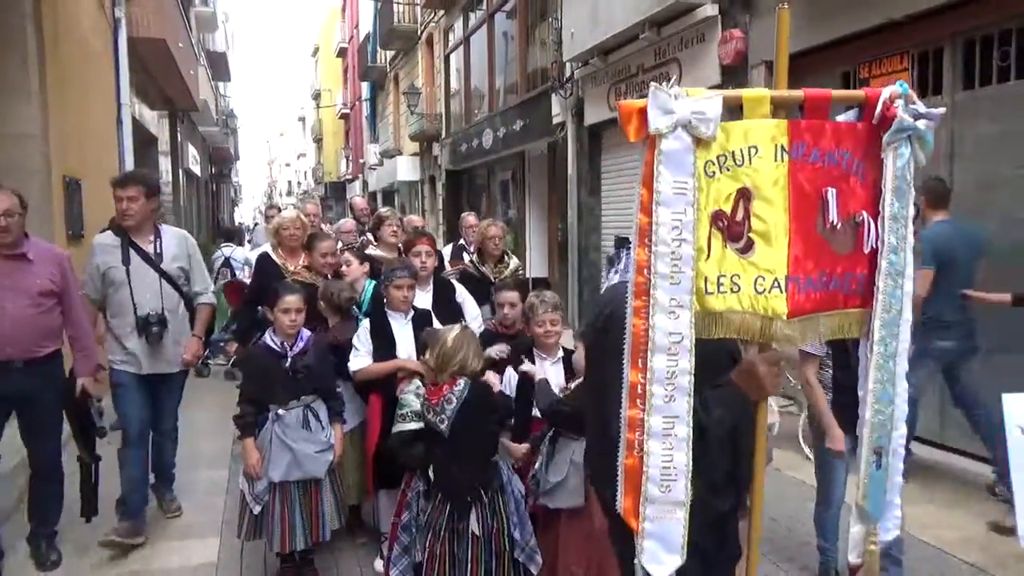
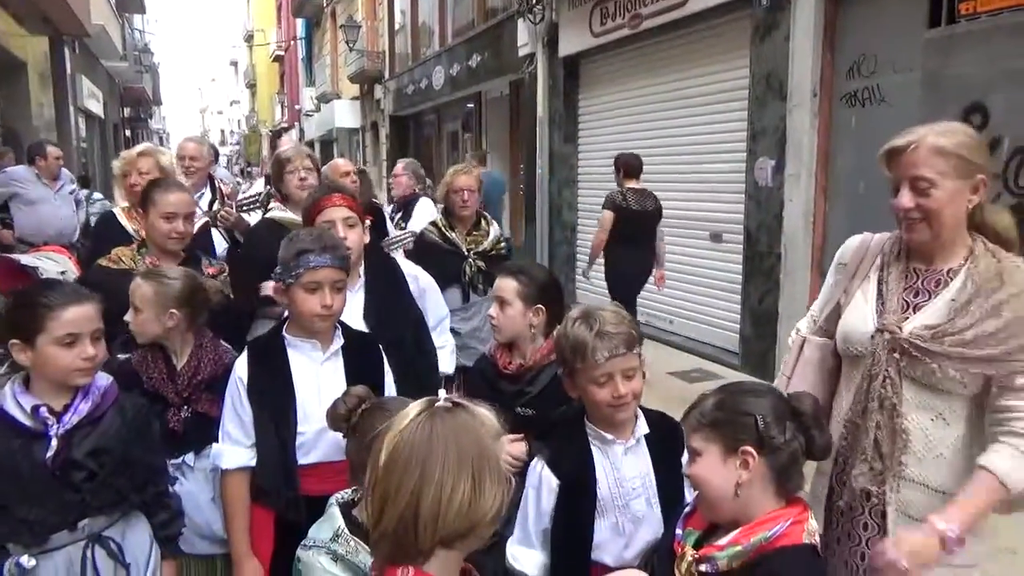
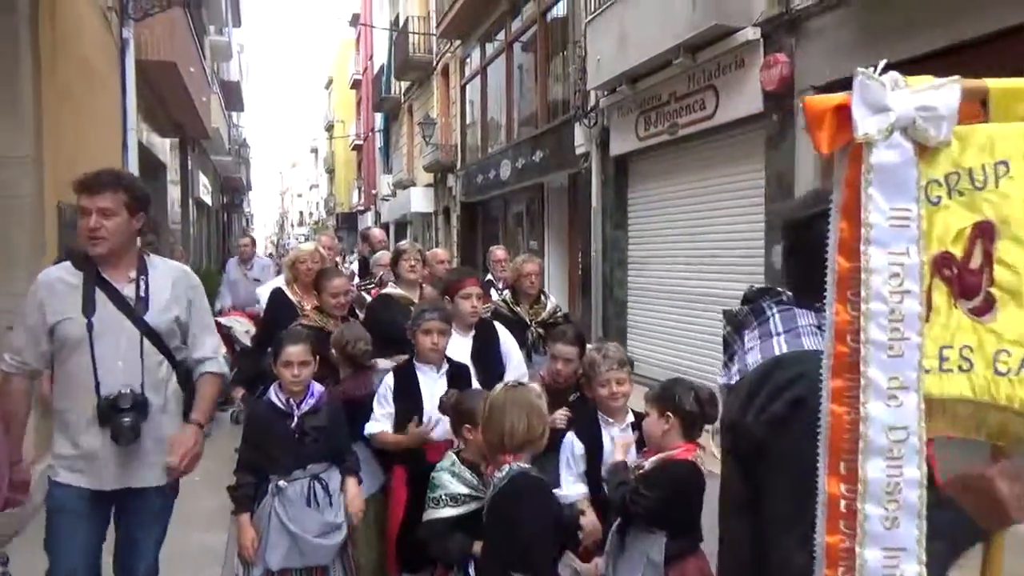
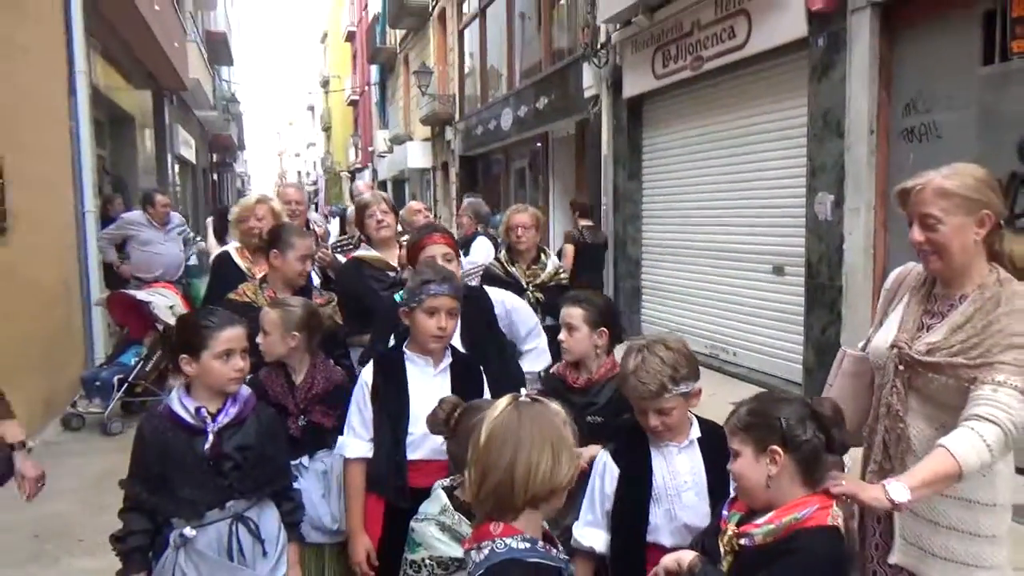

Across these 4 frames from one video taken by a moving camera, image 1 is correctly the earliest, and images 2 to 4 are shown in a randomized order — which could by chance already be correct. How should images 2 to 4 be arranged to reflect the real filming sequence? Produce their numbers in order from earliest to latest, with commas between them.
3, 2, 4
